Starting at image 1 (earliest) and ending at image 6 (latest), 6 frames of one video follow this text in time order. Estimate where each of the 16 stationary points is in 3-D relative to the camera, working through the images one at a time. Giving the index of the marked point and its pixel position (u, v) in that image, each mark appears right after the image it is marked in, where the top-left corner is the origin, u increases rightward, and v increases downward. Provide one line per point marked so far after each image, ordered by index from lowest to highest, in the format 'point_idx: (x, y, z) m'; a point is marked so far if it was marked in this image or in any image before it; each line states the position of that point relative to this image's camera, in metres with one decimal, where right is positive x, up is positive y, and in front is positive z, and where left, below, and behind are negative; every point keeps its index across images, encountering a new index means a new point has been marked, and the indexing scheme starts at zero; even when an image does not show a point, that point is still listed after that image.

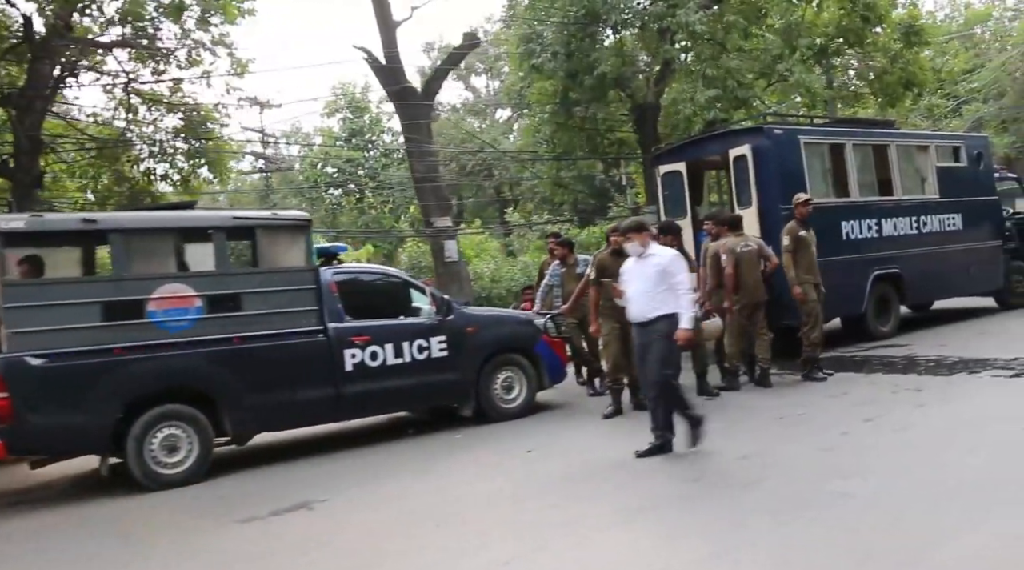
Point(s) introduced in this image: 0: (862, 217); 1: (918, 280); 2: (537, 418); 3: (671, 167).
0: (+4.5, +0.9, +11.4) m
1: (+5.5, +0.1, +12.1) m
2: (+0.2, -1.3, +8.4) m
3: (+2.1, +1.6, +12.0) m
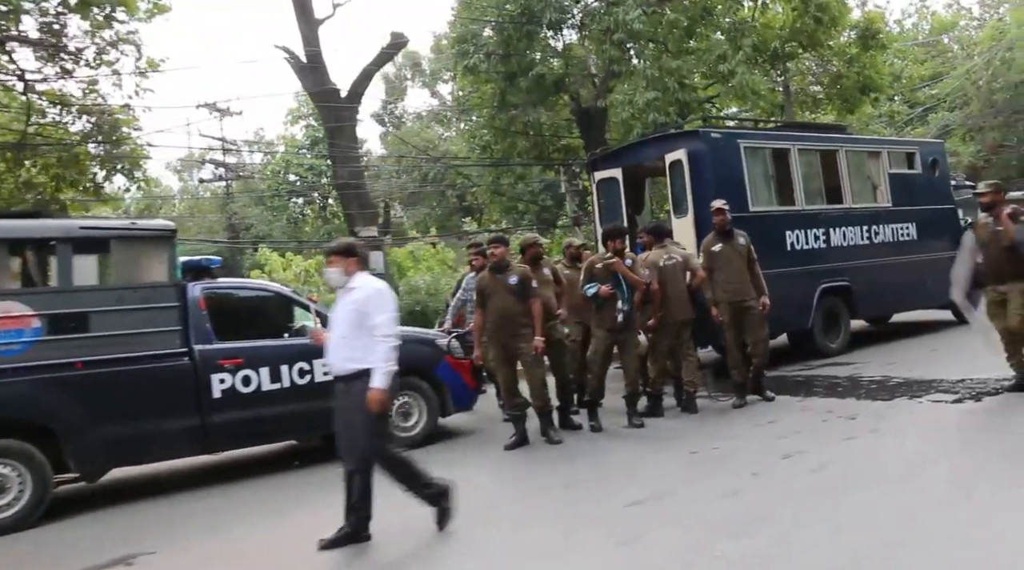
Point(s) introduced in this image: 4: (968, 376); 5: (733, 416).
0: (+3.6, +0.7, +10.7) m
1: (+4.6, -0.1, +11.4) m
2: (-0.7, -1.4, +7.6) m
3: (+1.2, +1.5, +11.2) m
4: (+4.2, -0.9, +8.2) m
5: (+1.9, -1.1, +7.5) m
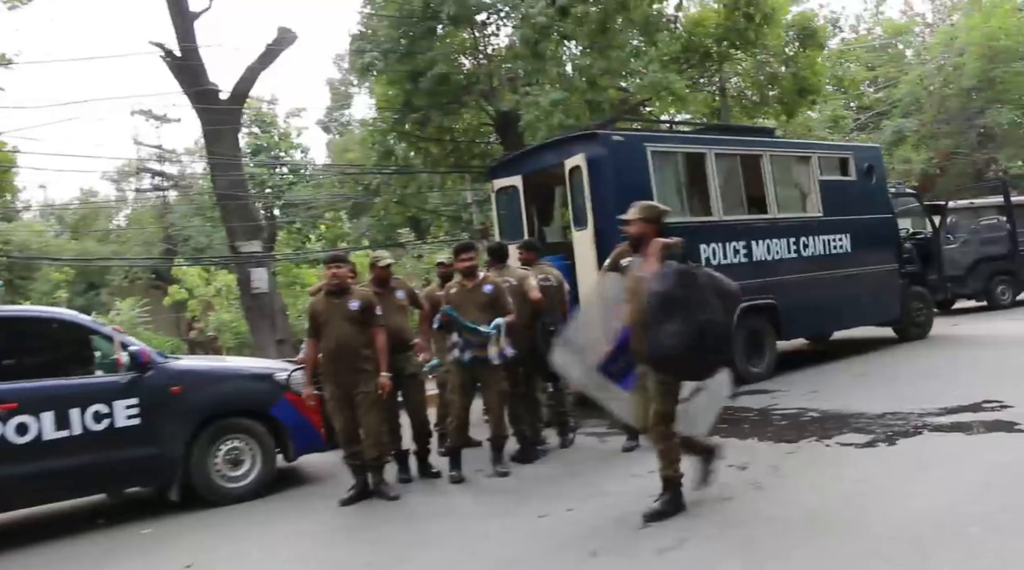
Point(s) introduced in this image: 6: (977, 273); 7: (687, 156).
0: (+2.3, +0.5, +9.7) m
1: (+3.4, -0.3, +10.5) m
2: (-1.8, -1.6, +6.5) m
3: (-0.1, +1.2, +10.2) m
4: (+3.1, -1.0, +7.2) m
5: (+0.7, -1.3, +6.5) m
6: (+7.6, +0.2, +14.6) m
7: (+1.9, +1.4, +9.5) m
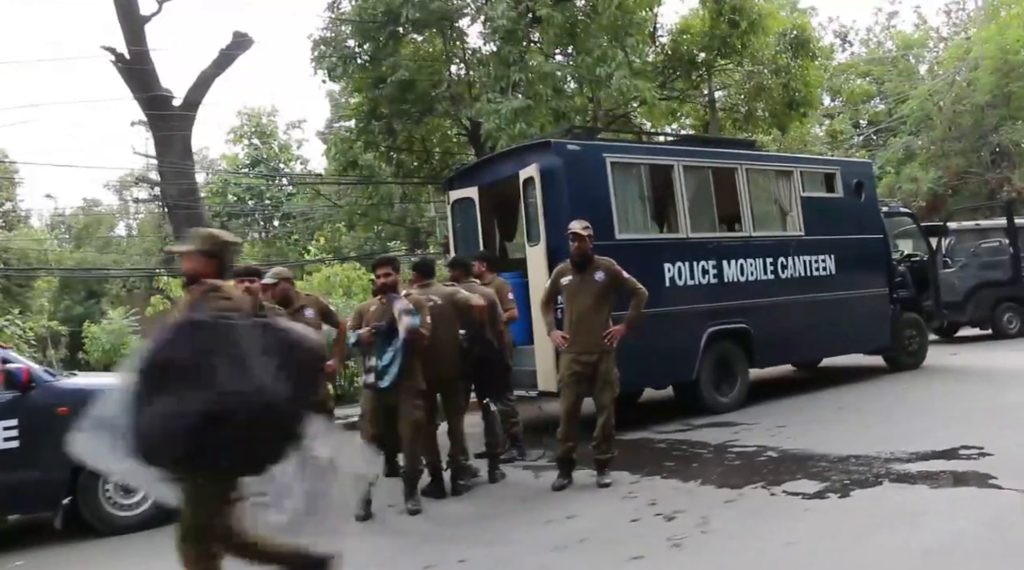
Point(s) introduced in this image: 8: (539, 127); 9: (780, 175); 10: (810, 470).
0: (+1.9, +0.3, +9.1) m
1: (+2.9, -0.6, +9.8) m
2: (-2.4, -1.7, +5.9) m
3: (-0.5, +1.0, +9.6) m
4: (+2.5, -1.2, +6.6) m
5: (+0.1, -1.5, +5.8) m
6: (+7.2, -0.2, +13.8) m
7: (+1.4, +1.2, +8.8) m
8: (+0.3, +1.9, +10.4) m
9: (+3.0, +1.2, +10.0) m
10: (+2.1, -1.3, +6.1) m
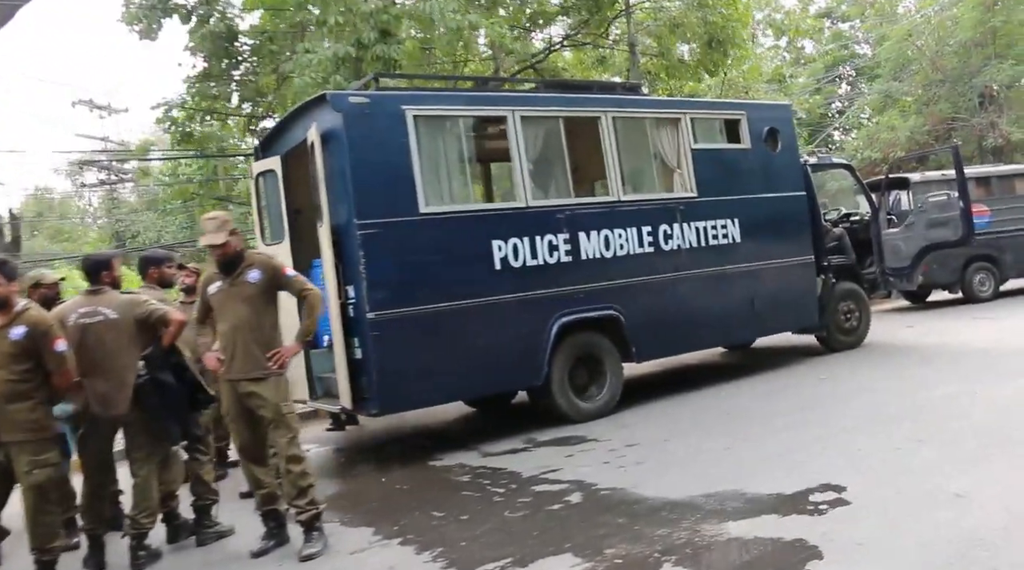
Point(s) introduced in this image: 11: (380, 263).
0: (+0.2, +0.4, +7.3) m
1: (+1.3, -0.3, +8.0) m
2: (-4.0, -1.8, +4.3) m
3: (-2.2, +1.1, +7.8) m
4: (+0.9, -1.1, +4.8) m
5: (-1.5, -1.5, +4.1) m
6: (+5.7, +0.3, +11.9) m
7: (-0.3, +1.3, +7.0) m
8: (-1.3, +2.0, +8.6) m
9: (+1.4, +1.5, +8.1) m
10: (+0.4, -1.2, +4.4) m
11: (-0.9, +0.2, +6.3) m
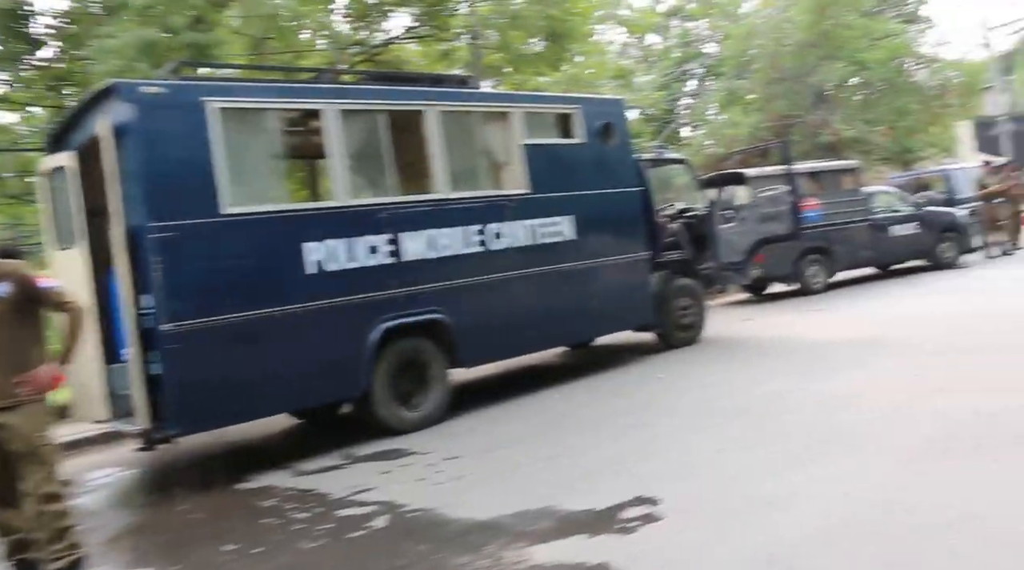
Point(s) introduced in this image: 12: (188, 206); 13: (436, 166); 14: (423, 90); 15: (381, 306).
0: (-1.2, +0.4, +6.9) m
1: (-0.2, -0.3, +7.7) m
2: (-4.9, -2.0, +3.3) m
3: (-3.6, +1.0, +7.1) m
4: (-0.1, -1.2, +4.5) m
5: (-2.4, -1.6, +3.5) m
6: (+3.6, +0.4, +12.2) m
7: (-1.7, +1.2, +6.5) m
8: (-2.9, +1.9, +7.9) m
9: (-0.2, +1.5, +7.9) m
10: (-0.5, -1.2, +4.0) m
11: (-2.2, +0.1, +5.8) m
12: (-2.1, +0.5, +6.0) m
13: (-0.6, +1.0, +7.4) m
14: (-0.7, +1.6, +7.4) m
15: (-1.0, -0.2, +6.9) m
